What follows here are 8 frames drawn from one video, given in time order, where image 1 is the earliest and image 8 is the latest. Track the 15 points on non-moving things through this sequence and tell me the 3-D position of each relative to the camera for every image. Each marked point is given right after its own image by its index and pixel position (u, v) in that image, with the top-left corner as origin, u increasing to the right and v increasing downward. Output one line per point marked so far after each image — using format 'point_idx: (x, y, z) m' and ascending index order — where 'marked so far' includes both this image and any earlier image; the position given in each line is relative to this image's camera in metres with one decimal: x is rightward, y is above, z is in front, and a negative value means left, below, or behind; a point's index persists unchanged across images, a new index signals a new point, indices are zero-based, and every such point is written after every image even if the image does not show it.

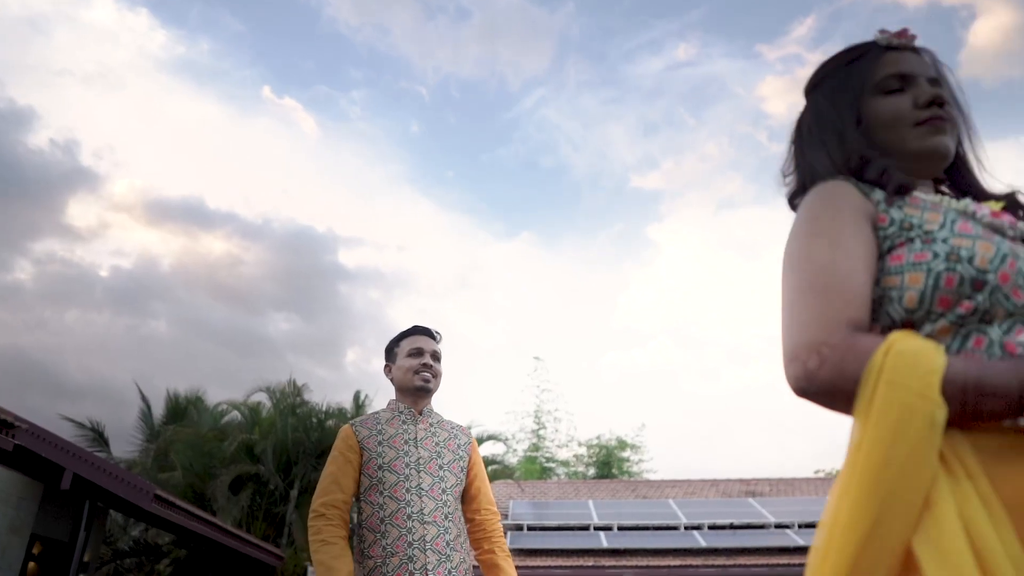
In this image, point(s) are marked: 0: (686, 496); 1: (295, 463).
0: (+3.7, -4.5, +14.9) m
1: (-4.1, -3.5, +13.3) m
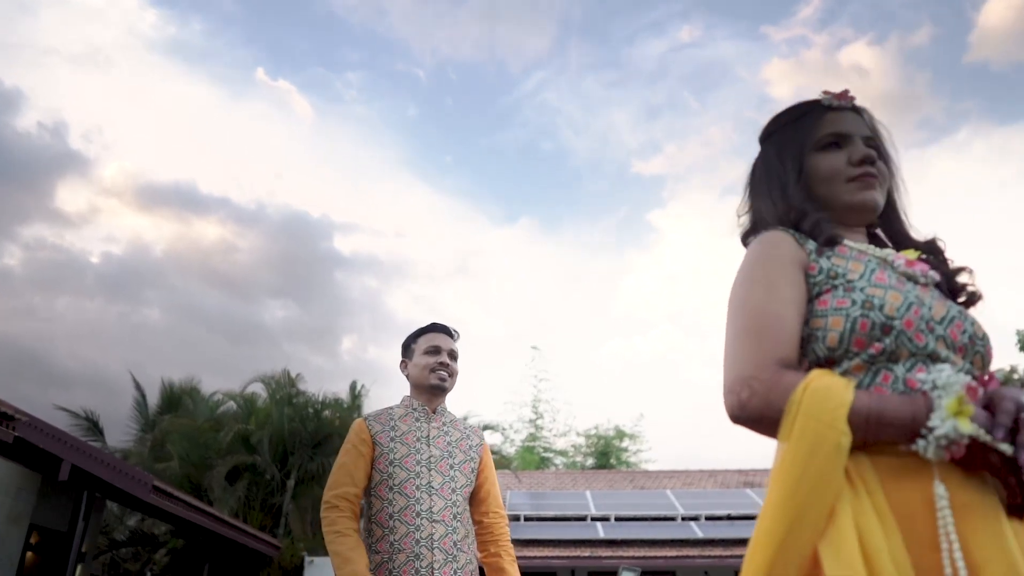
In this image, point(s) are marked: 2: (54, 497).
0: (+3.6, -4.3, +14.9) m
1: (-4.1, -3.3, +13.2) m
2: (-7.6, -3.5, +11.7) m
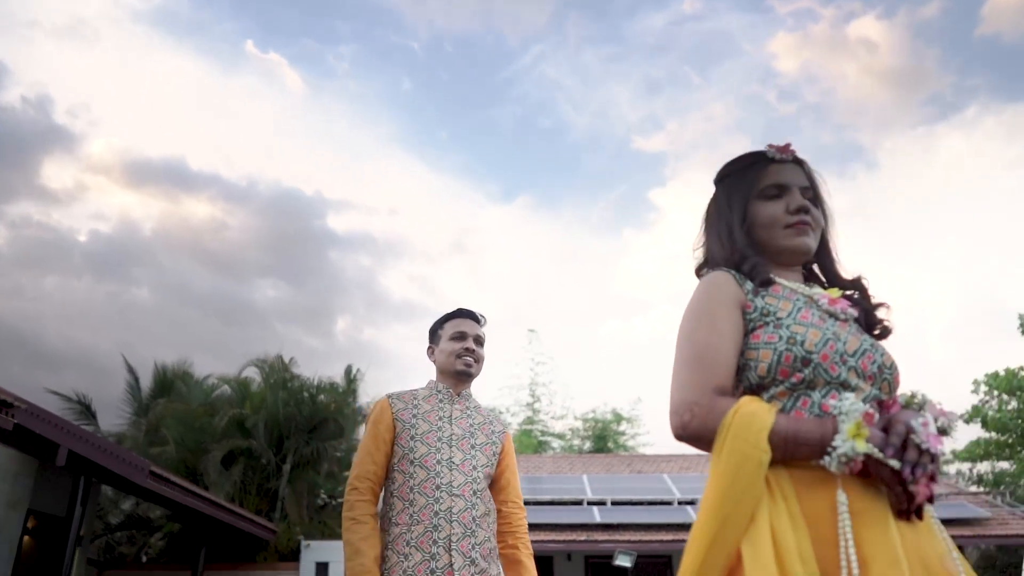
0: (+3.6, -3.9, +14.9) m
1: (-4.2, -3.0, +13.2) m
2: (-7.7, -3.2, +11.7) m
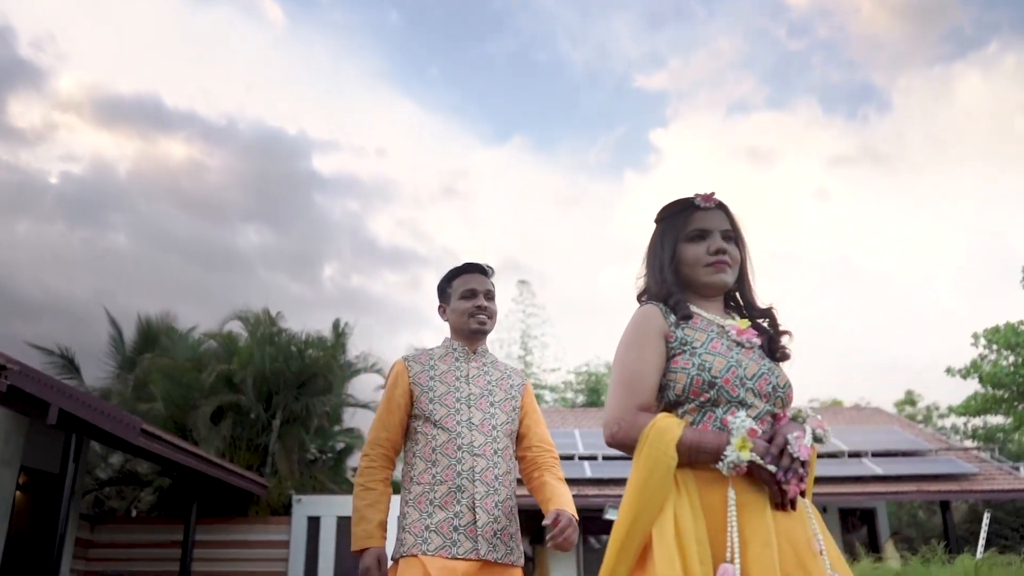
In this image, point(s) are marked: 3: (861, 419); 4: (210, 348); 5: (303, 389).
0: (+3.4, -2.8, +14.9) m
1: (-4.4, -2.1, +13.0) m
2: (-7.8, -2.5, +11.5) m
3: (+7.2, -2.8, +14.4) m
4: (-5.8, -1.3, +13.6) m
5: (-3.9, -2.0, +13.2) m
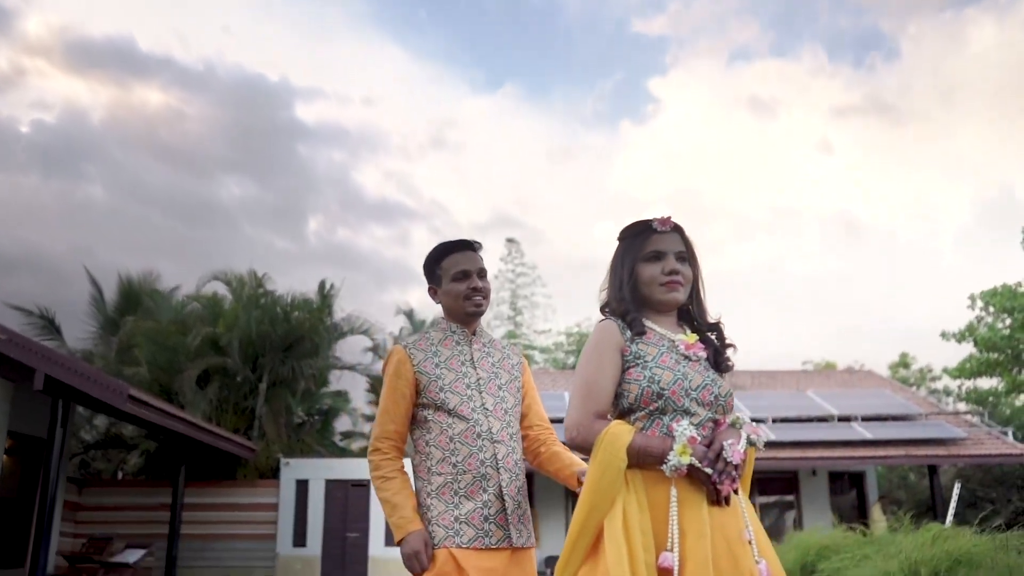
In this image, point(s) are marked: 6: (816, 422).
0: (+3.2, -1.9, +14.8) m
1: (-4.5, -1.4, +12.9) m
2: (-8.0, -1.9, +11.4) m
3: (+7.0, -2.0, +14.4) m
4: (-6.0, -0.5, +13.4) m
5: (-4.1, -1.2, +13.0) m
6: (+5.4, -2.4, +12.4) m
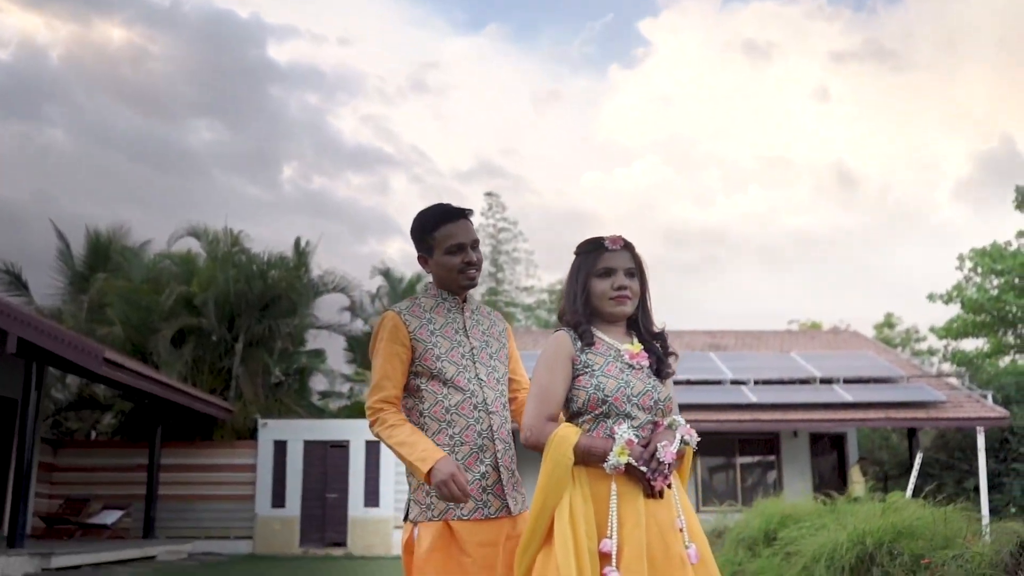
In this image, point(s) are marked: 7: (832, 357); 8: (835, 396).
0: (+2.9, -1.0, +14.6) m
1: (-4.9, -0.6, +12.6) m
2: (-8.3, -1.2, +11.1) m
3: (+6.6, -1.1, +14.3) m
4: (-6.4, +0.4, +13.0) m
5: (-4.4, -0.4, +12.7) m
6: (+5.0, -1.7, +12.4) m
7: (+6.1, -1.3, +13.3) m
8: (+5.5, -1.8, +11.9) m
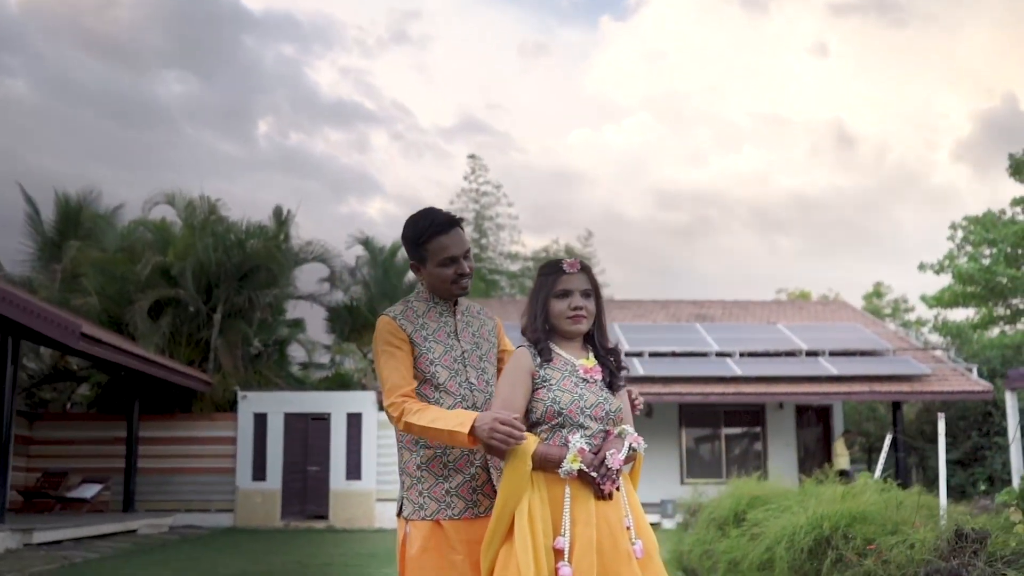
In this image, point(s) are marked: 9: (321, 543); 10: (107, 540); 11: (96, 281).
0: (+2.5, -0.3, +14.4) m
1: (-5.2, 0.0, +12.3) m
2: (-8.6, -0.8, +10.8) m
3: (+6.3, -0.4, +14.2) m
4: (-6.7, +1.0, +12.6) m
5: (-4.7, +0.1, +12.4) m
6: (+4.7, -1.2, +12.3) m
7: (+5.8, -0.7, +13.1) m
8: (+5.2, -1.4, +11.8) m
9: (-2.8, -3.7, +10.2) m
10: (-5.8, -3.6, +10.0) m
11: (-7.2, +0.1, +12.1) m
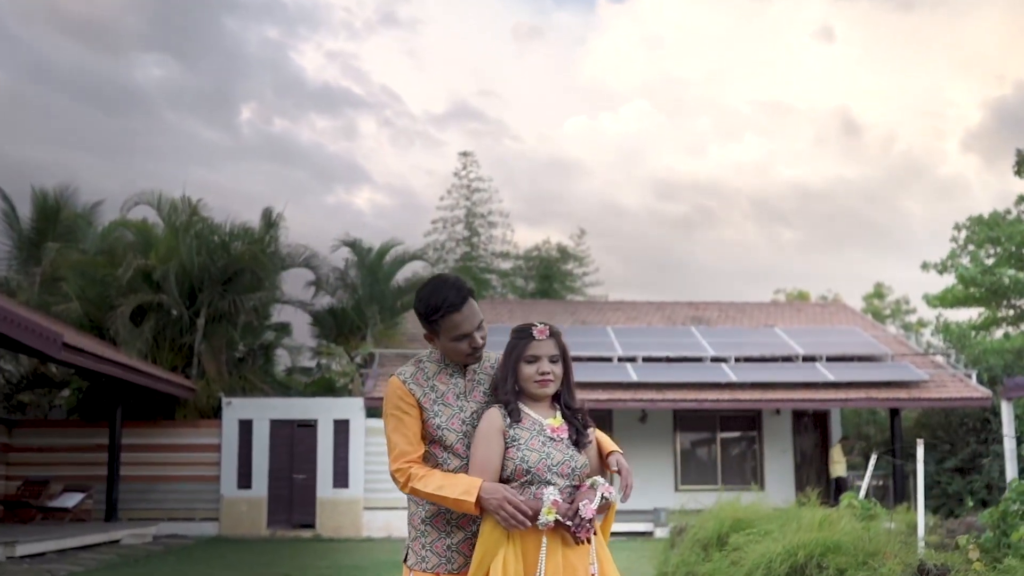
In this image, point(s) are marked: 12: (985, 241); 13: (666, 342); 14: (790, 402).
0: (+2.4, -0.2, +14.1) m
1: (-5.3, 0.0, +11.9) m
2: (-8.8, -0.8, +10.5) m
3: (+6.2, -0.4, +13.8) m
4: (-6.8, +1.0, +12.2) m
5: (-4.9, +0.1, +12.0) m
6: (+4.6, -1.2, +12.0) m
7: (+5.6, -0.7, +12.8) m
8: (+5.1, -1.4, +11.6) m
9: (-2.9, -3.8, +10.0) m
10: (-6.0, -3.8, +9.9) m
11: (-7.3, +0.1, +11.8) m
12: (+8.4, +0.8, +12.4) m
13: (+2.7, -0.9, +12.4) m
14: (+4.4, -1.8, +11.1) m
